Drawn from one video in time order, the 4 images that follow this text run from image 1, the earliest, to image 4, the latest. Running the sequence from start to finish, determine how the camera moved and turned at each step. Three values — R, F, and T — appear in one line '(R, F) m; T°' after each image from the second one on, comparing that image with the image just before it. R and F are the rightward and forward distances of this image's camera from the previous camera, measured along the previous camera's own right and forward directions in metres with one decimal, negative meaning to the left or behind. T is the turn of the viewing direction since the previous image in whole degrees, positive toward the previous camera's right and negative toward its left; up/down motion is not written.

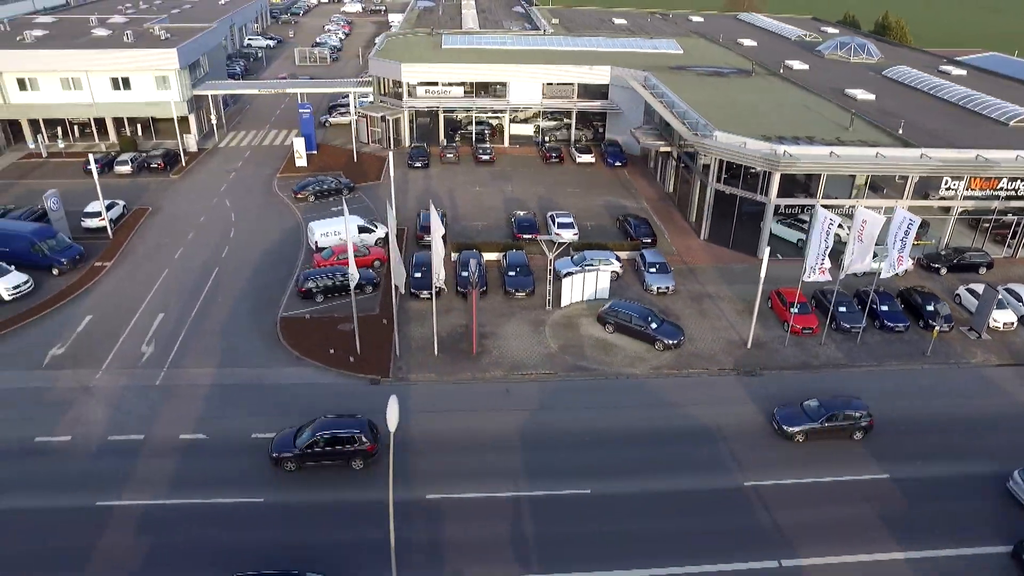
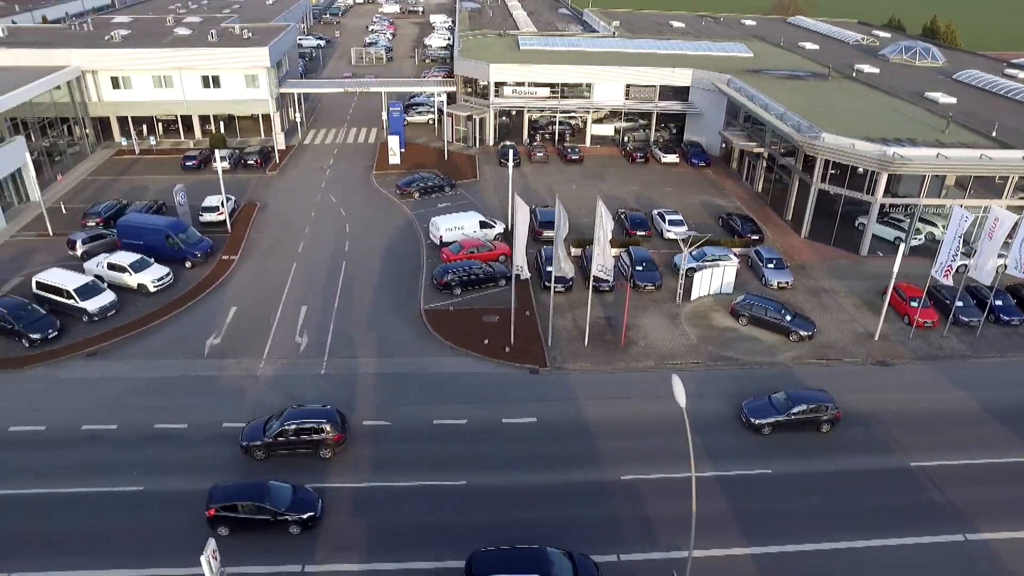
(-5.1, -1.1) m; +1°
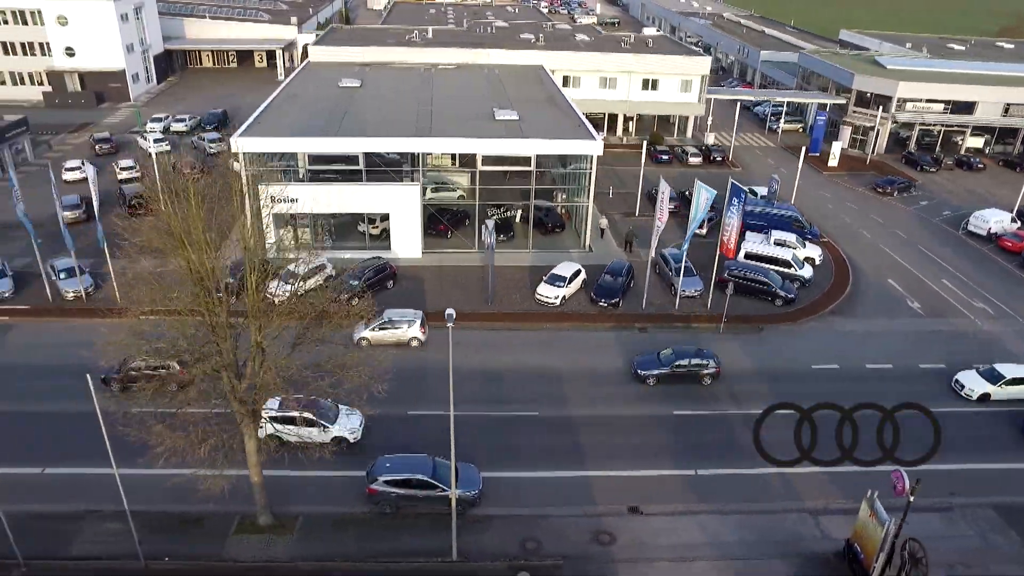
(-27.4, -4.6) m; +5°
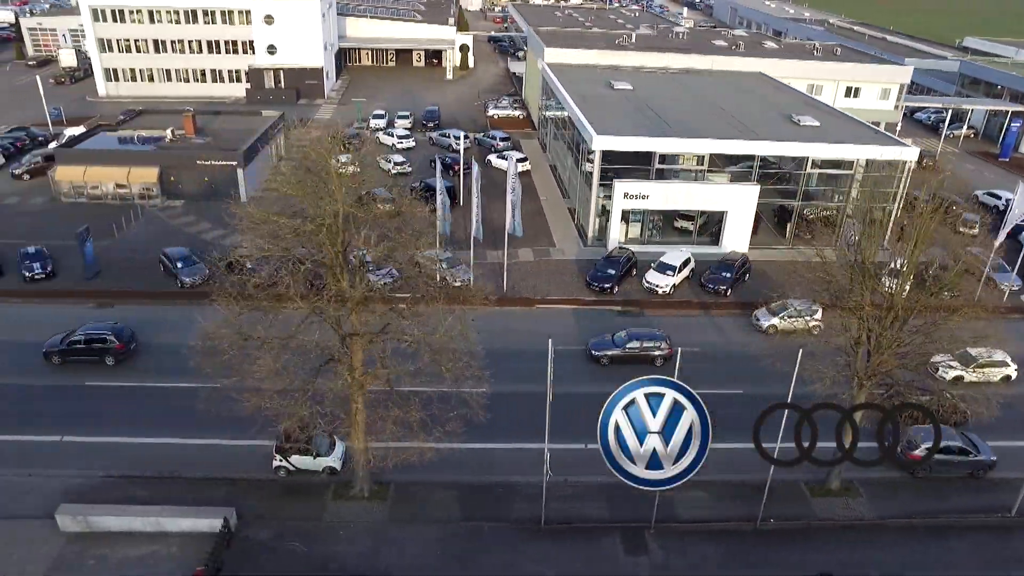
(-15.4, -2.0) m; +3°
